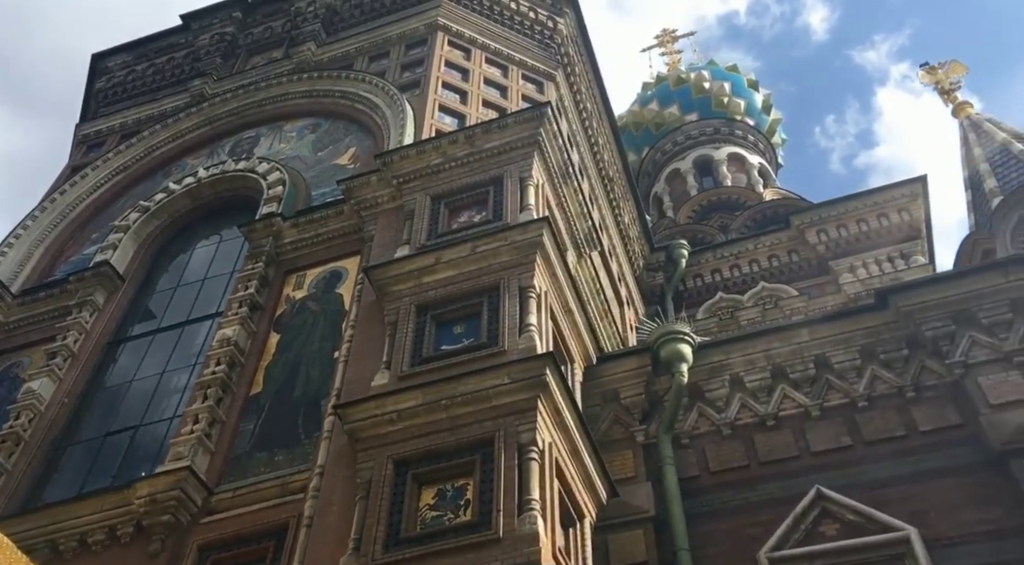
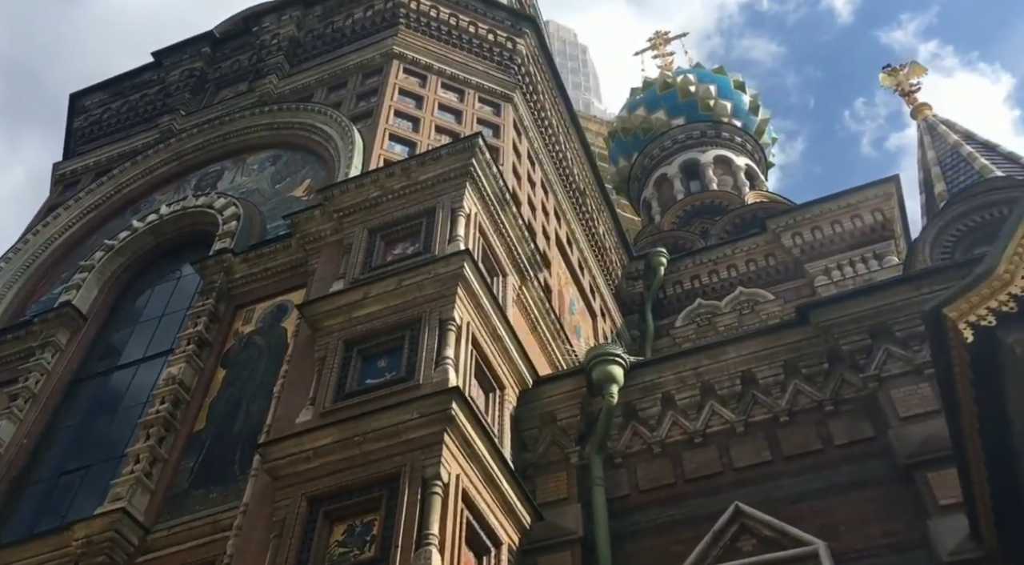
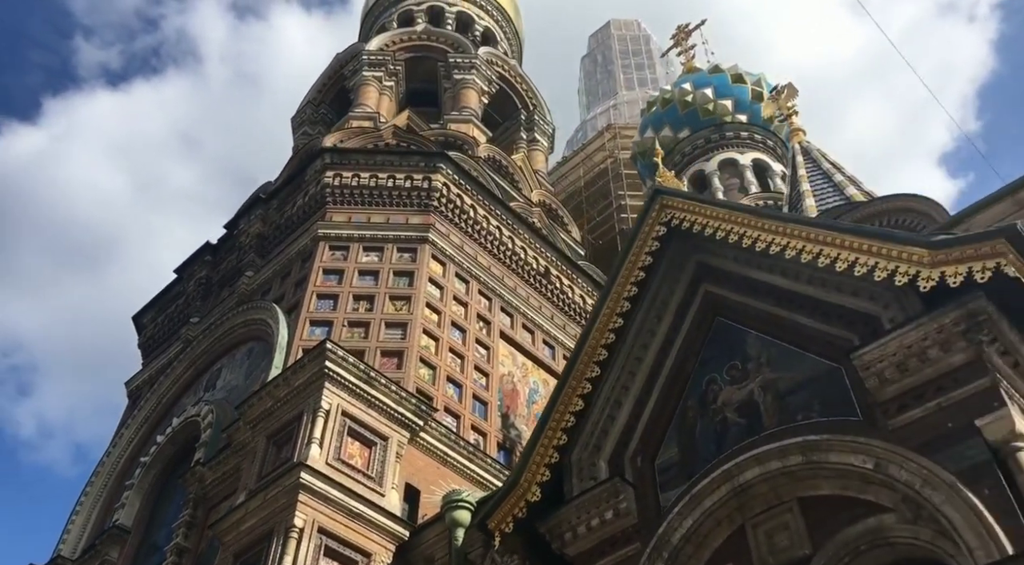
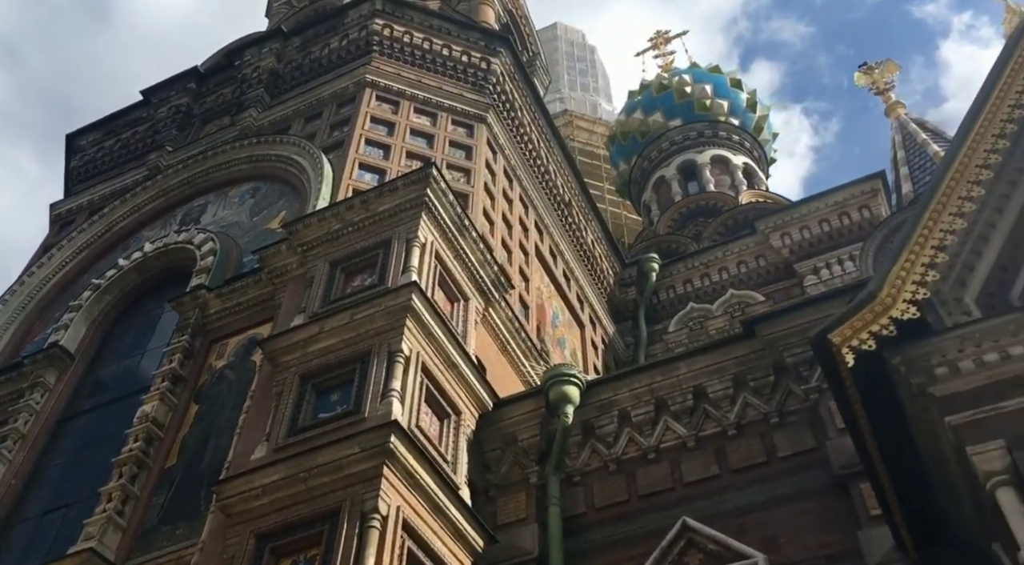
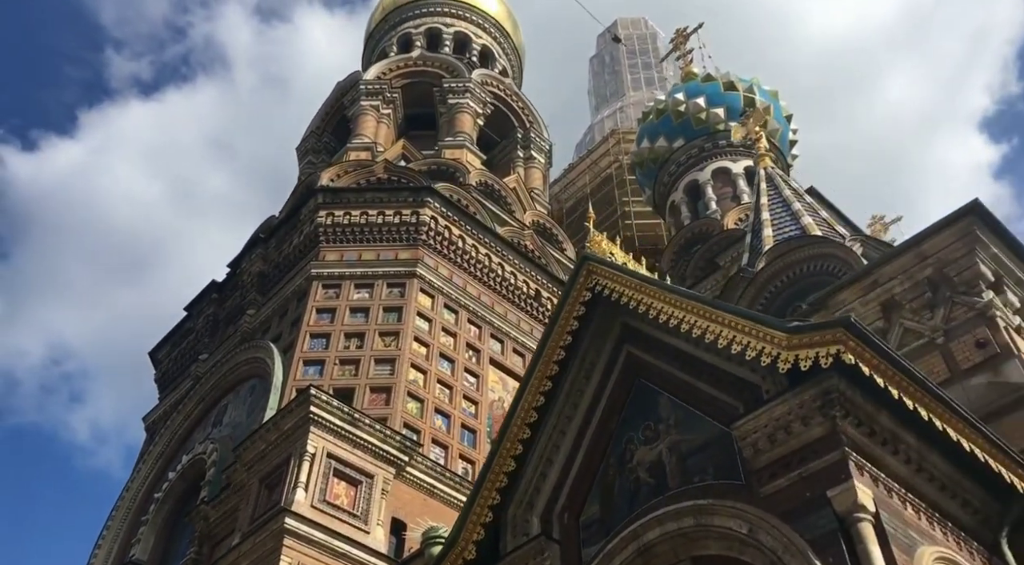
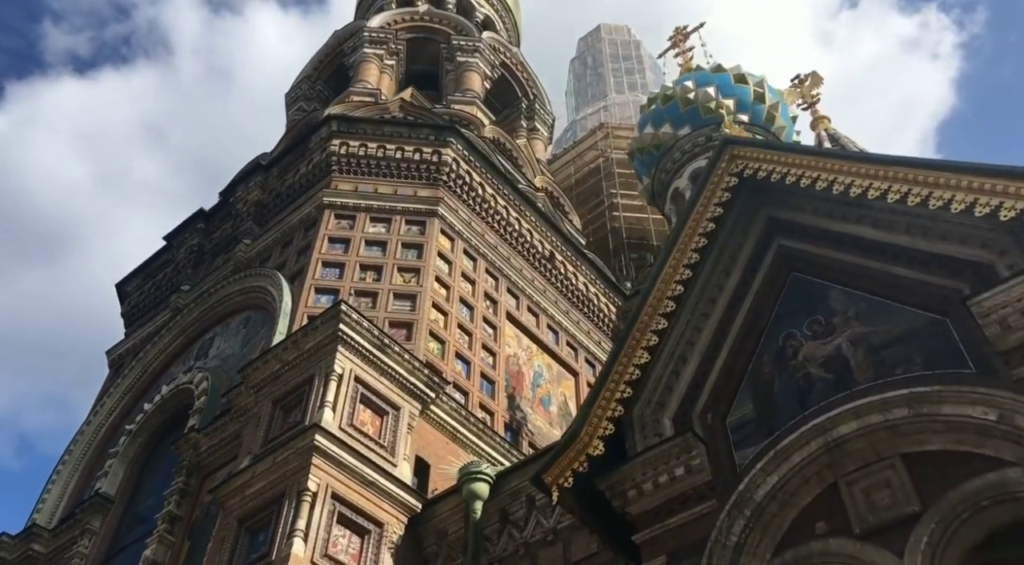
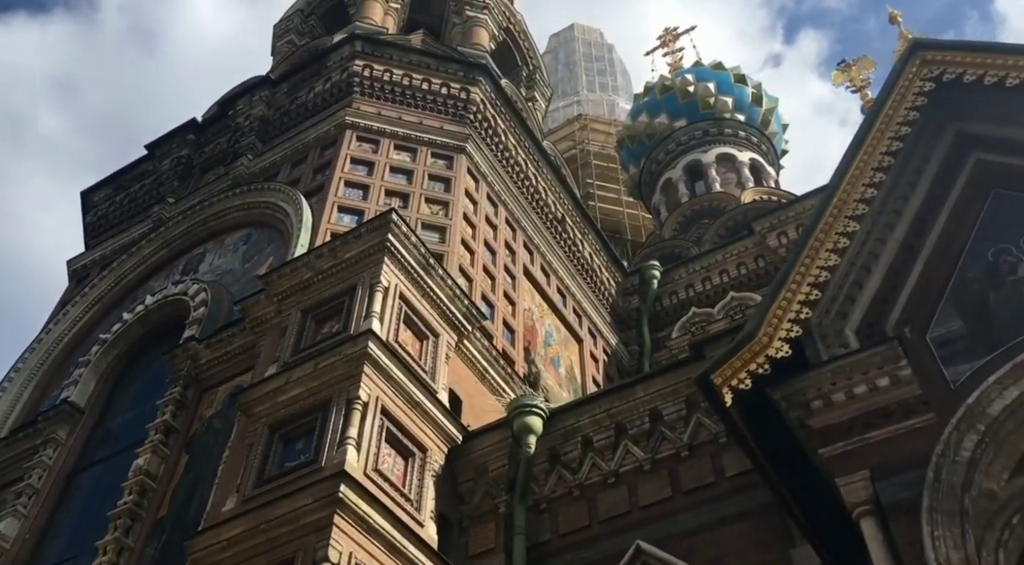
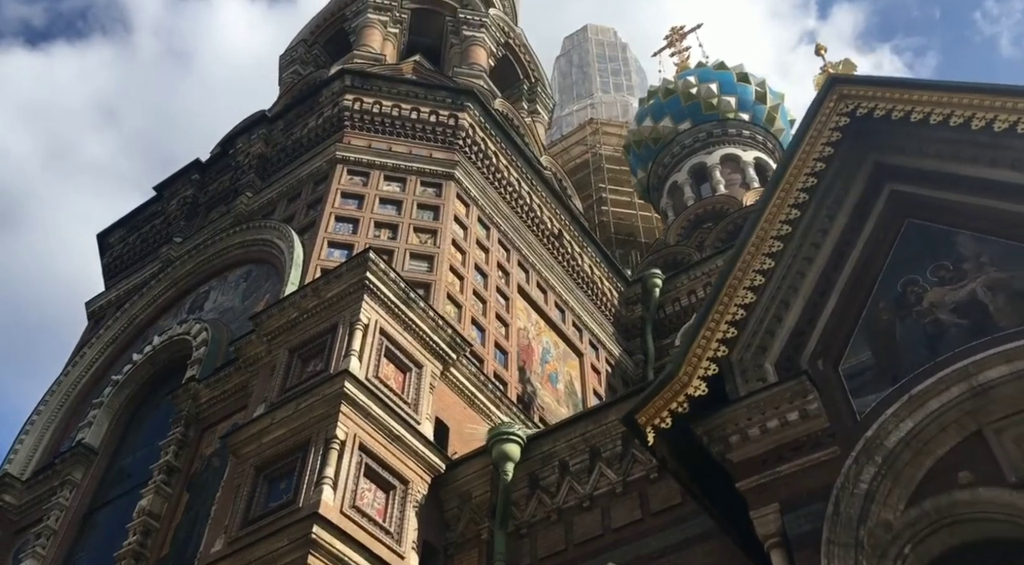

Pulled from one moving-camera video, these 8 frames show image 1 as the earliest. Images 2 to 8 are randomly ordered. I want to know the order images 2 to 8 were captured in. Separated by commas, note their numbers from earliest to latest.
2, 4, 7, 8, 6, 3, 5
